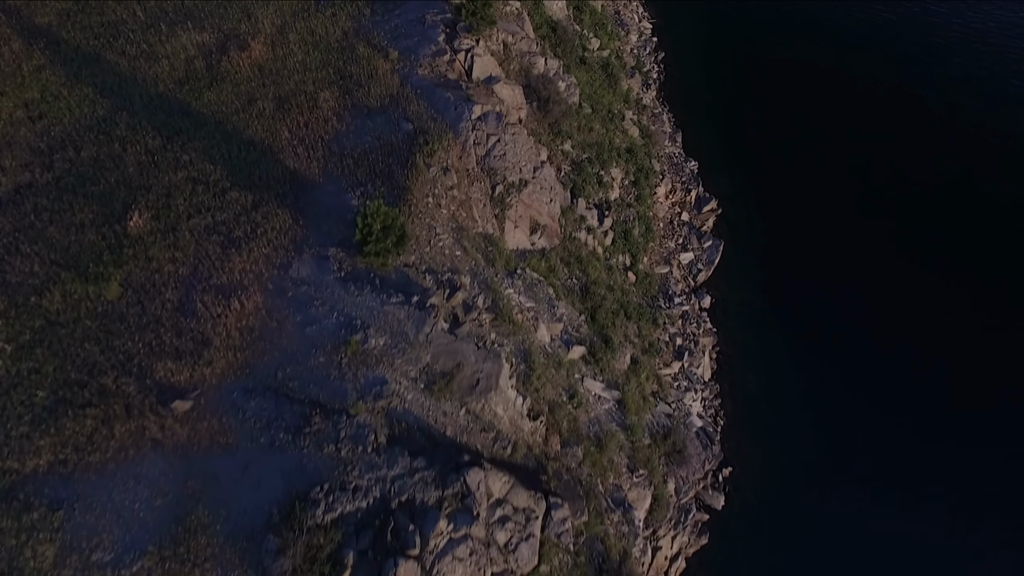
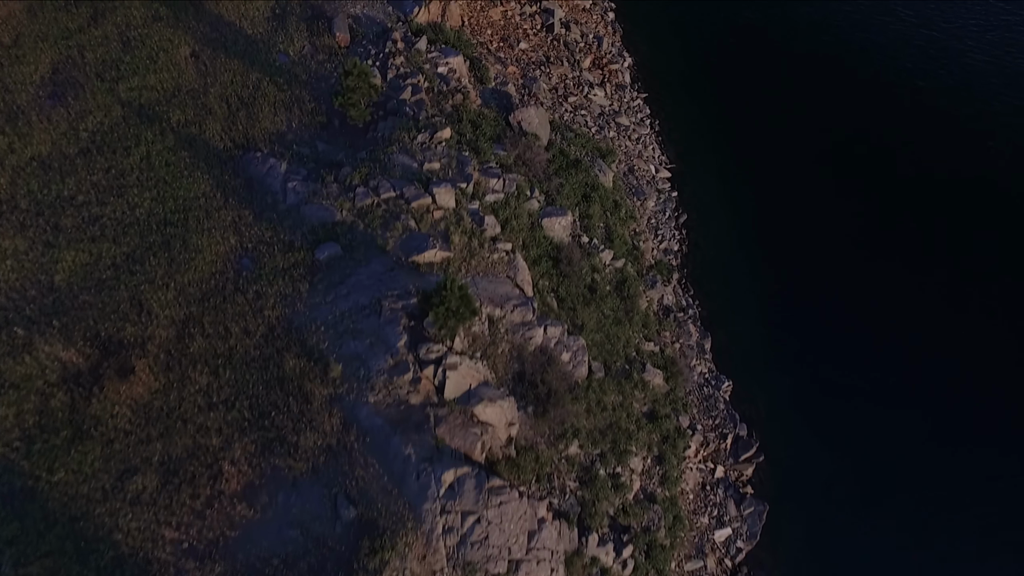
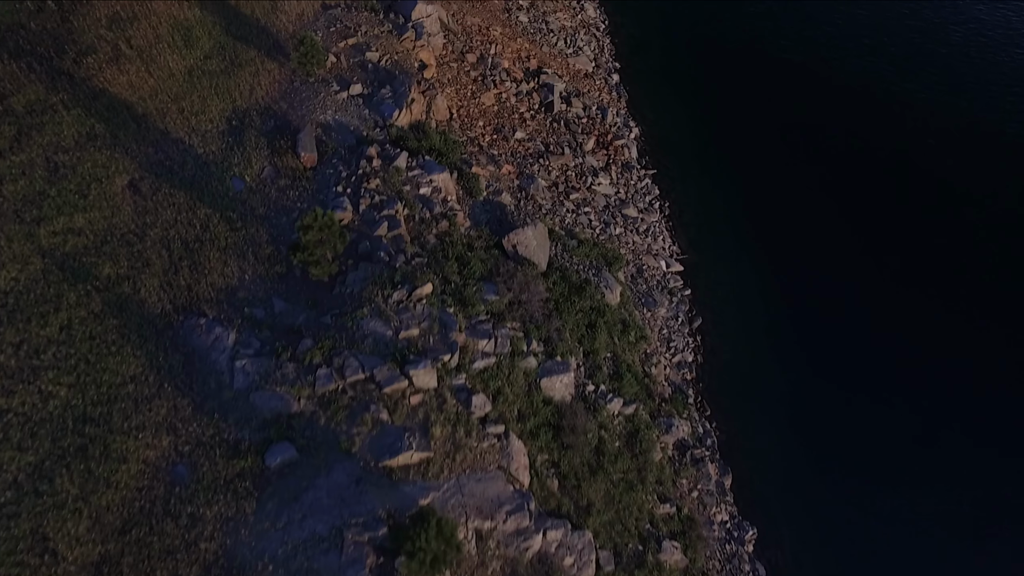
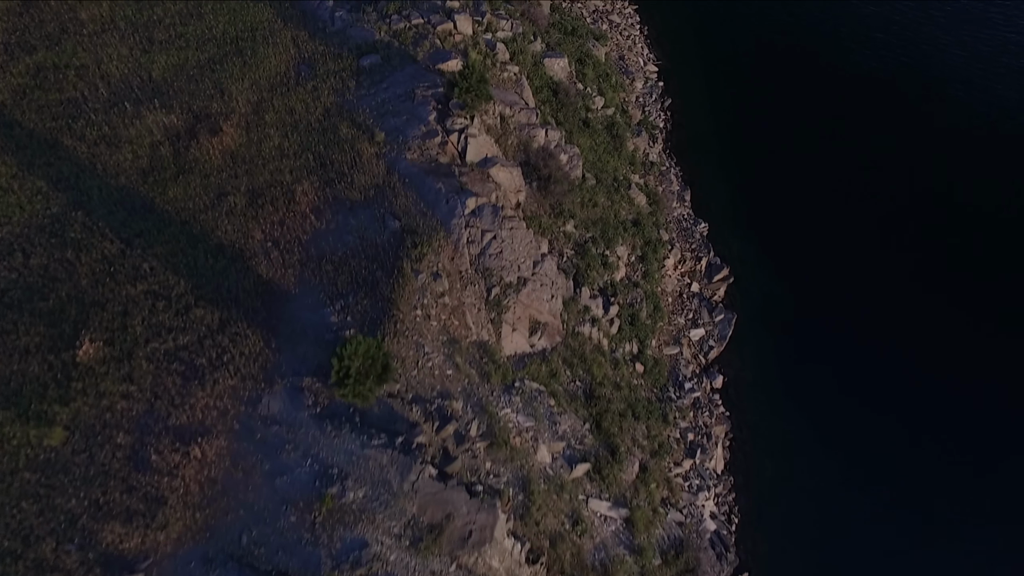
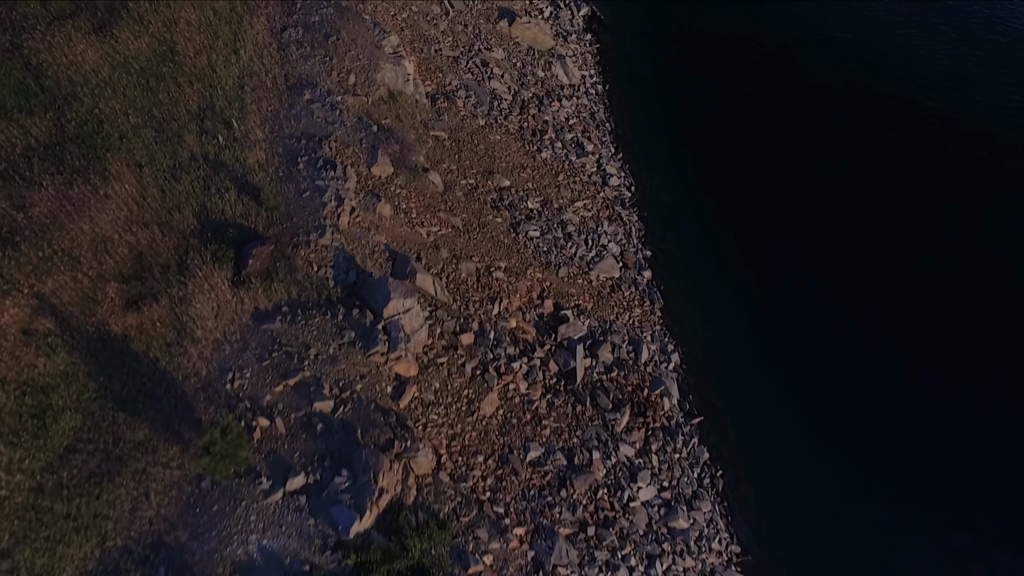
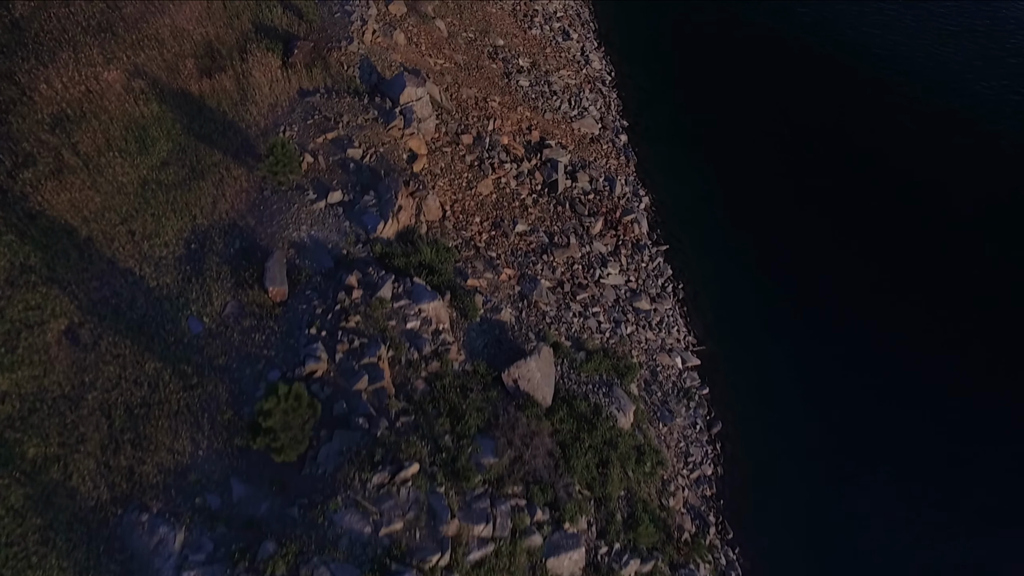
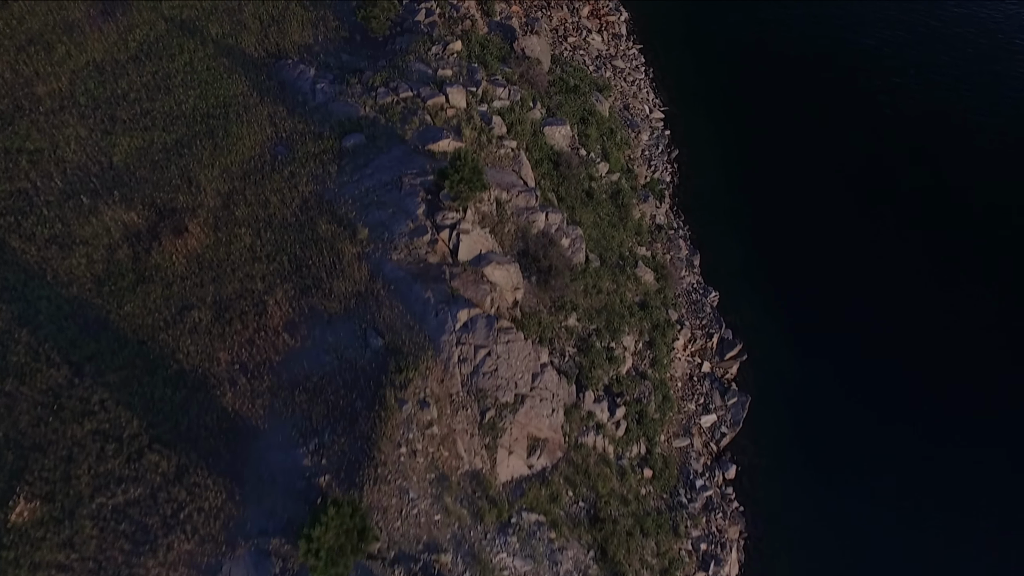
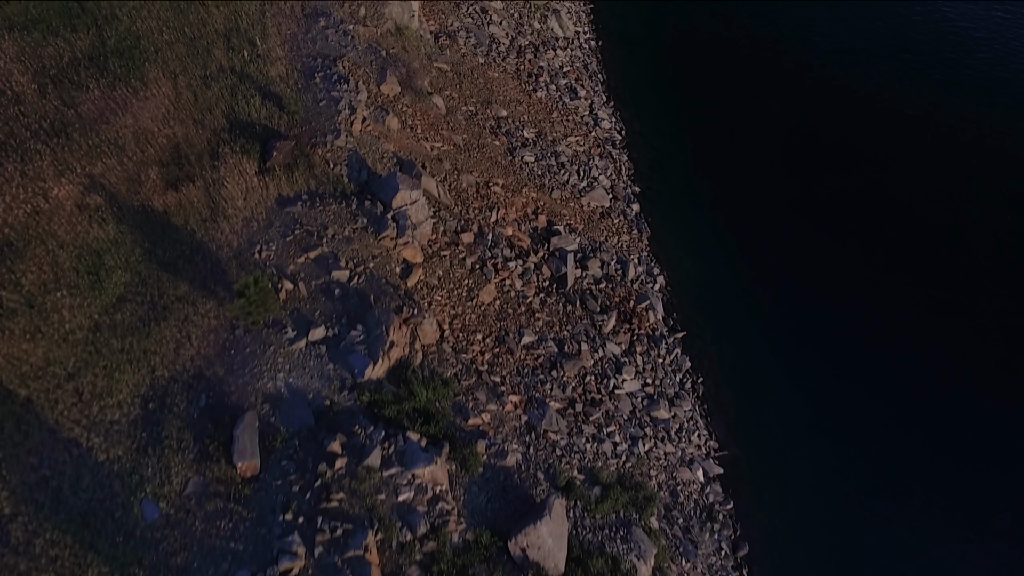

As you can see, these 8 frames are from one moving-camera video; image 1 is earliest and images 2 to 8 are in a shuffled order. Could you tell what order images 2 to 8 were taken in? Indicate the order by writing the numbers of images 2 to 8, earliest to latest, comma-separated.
4, 7, 2, 3, 6, 8, 5
